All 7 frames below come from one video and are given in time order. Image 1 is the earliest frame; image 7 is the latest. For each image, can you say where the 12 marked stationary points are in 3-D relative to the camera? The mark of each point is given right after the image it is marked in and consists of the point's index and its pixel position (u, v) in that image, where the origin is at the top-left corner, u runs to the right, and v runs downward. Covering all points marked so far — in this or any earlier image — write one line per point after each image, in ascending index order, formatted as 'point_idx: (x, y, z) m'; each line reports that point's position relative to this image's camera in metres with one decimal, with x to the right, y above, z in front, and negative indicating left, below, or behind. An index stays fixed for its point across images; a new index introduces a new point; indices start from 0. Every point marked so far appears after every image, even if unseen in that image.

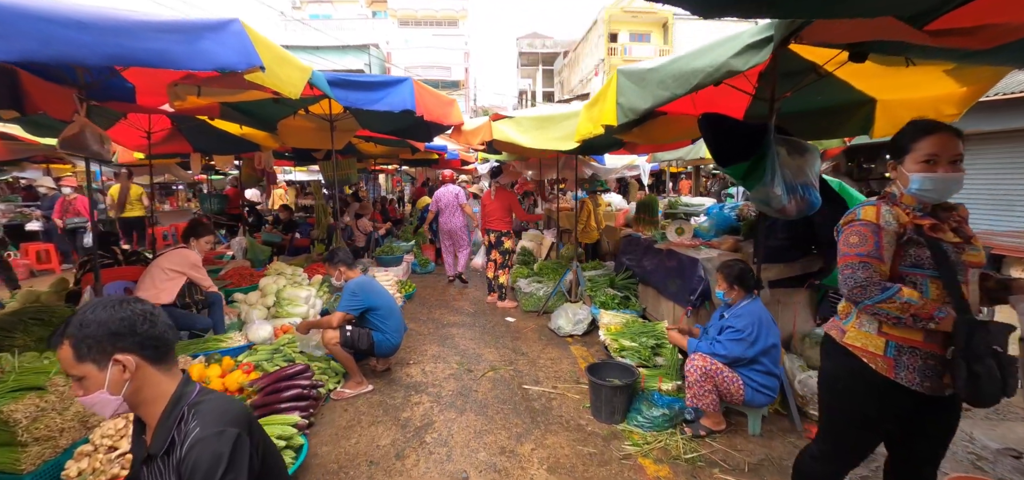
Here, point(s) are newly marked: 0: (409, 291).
0: (-1.5, -0.8, +6.6) m
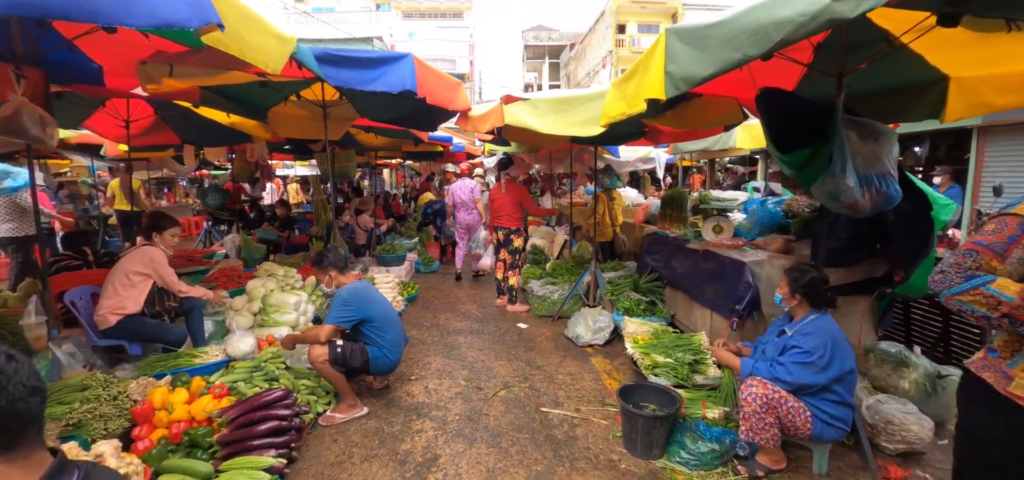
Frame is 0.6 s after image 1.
0: (-1.4, -0.7, +6.1) m
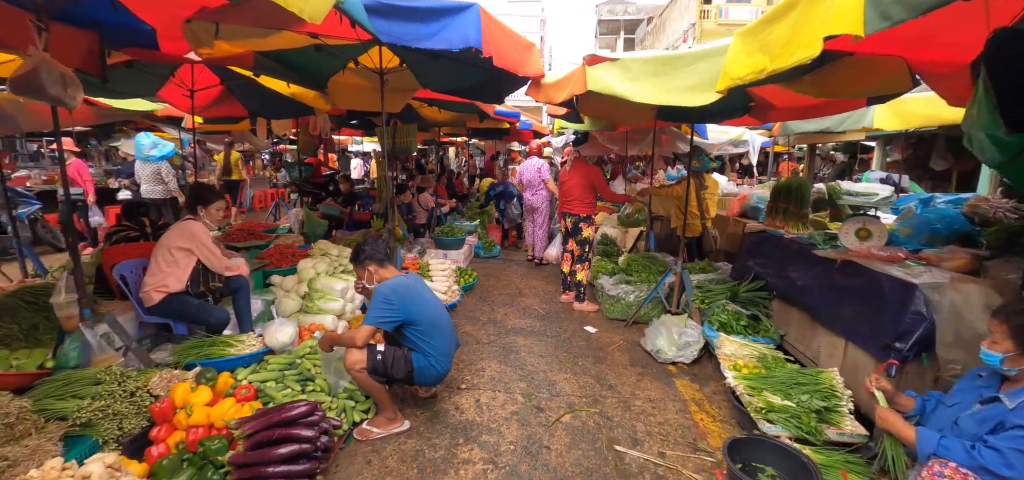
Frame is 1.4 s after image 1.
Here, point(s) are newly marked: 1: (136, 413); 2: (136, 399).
0: (-0.5, -0.5, +5.6) m
1: (-2.0, -0.9, +2.4) m
2: (-2.1, -0.9, +2.4) m
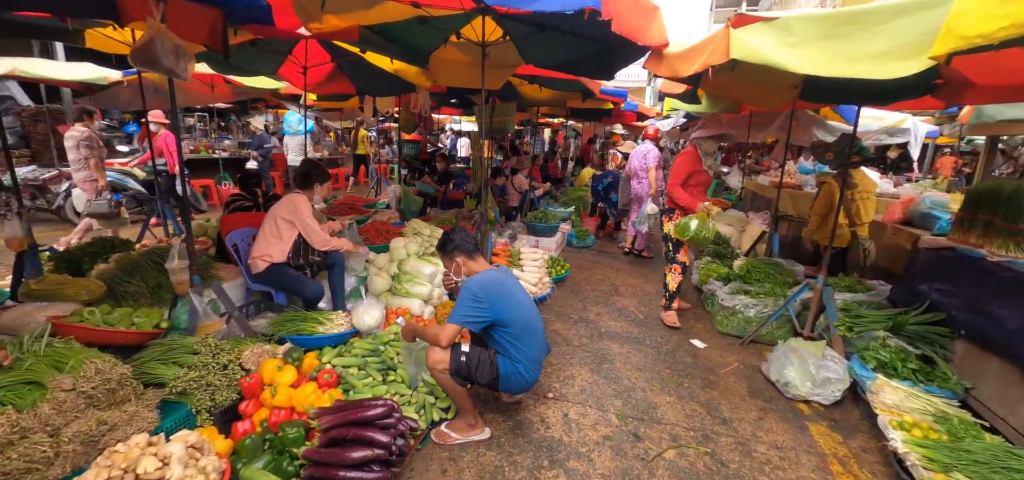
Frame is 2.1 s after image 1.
0: (+0.6, -0.4, +5.2) m
1: (-1.6, -0.8, +2.4) m
2: (-1.6, -0.7, +2.4) m
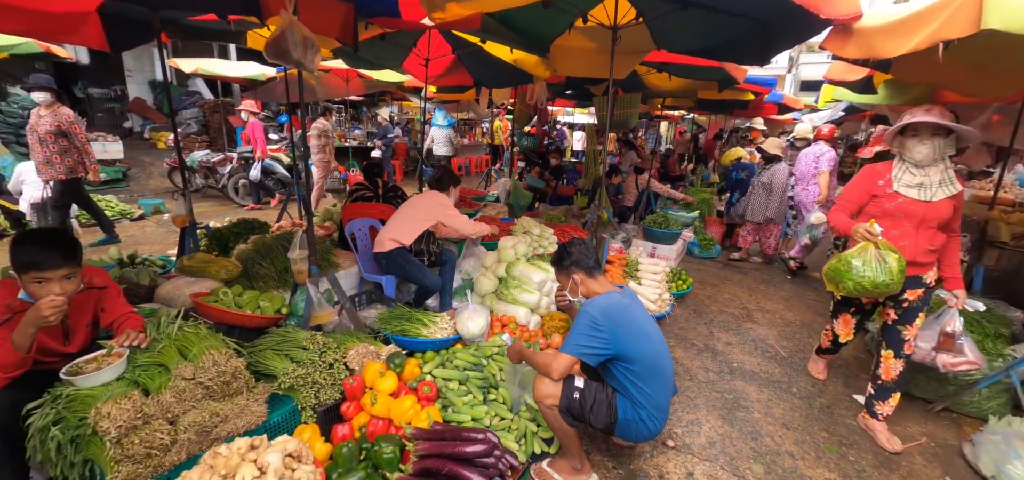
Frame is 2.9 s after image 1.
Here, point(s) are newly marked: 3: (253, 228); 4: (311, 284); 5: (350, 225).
0: (+1.8, -0.5, +4.6) m
1: (-1.0, -0.8, +2.3) m
2: (-1.0, -0.7, +2.3) m
3: (-2.5, +0.1, +4.3) m
4: (-1.3, -0.3, +2.9) m
5: (-1.5, +0.1, +3.8) m
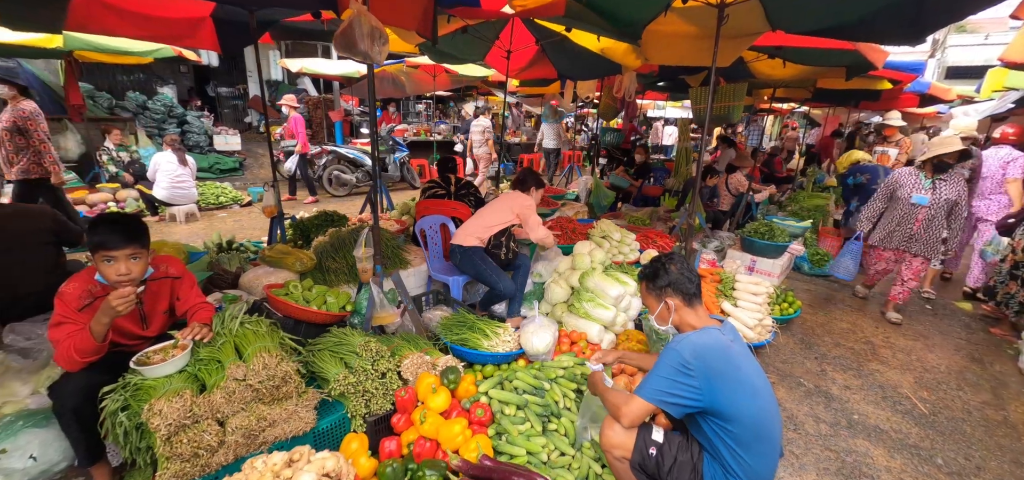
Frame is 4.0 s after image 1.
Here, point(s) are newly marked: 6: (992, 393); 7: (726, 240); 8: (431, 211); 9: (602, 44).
0: (+2.5, -0.6, +3.9) m
1: (-0.7, -0.8, +2.2) m
2: (-0.7, -0.7, +2.2) m
3: (-1.8, +0.2, +4.4) m
4: (-0.9, -0.3, +2.8) m
5: (-0.8, +0.2, +3.8) m
6: (+3.7, -1.2, +3.3) m
7: (+2.5, 0.0, +5.1) m
8: (-0.7, +0.3, +4.0) m
9: (+1.0, +2.2, +4.8) m
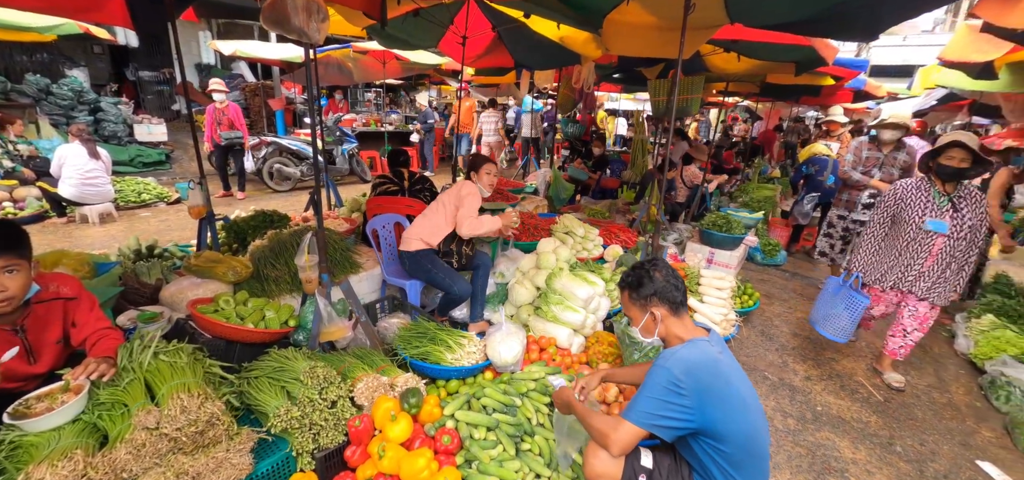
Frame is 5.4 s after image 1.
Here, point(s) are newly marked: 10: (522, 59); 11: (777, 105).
0: (+2.2, -0.6, +3.9) m
1: (-0.8, -0.8, +1.9) m
2: (-0.8, -0.8, +1.9) m
3: (-2.2, +0.2, +4.0) m
4: (-1.1, -0.3, +2.5) m
5: (-1.1, +0.1, +3.5) m
6: (+3.4, -1.1, +3.5) m
7: (+2.1, +0.1, +5.1) m
8: (-1.1, +0.3, +3.6) m
9: (+0.5, +2.2, +4.6) m
10: (+0.1, +2.4, +5.7) m
11: (+7.5, +3.7, +12.1) m
